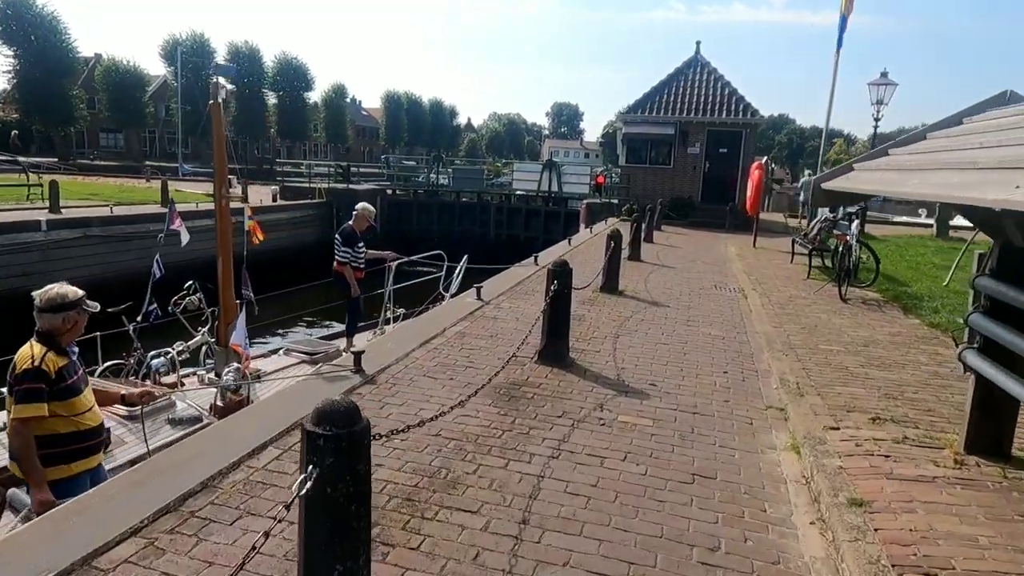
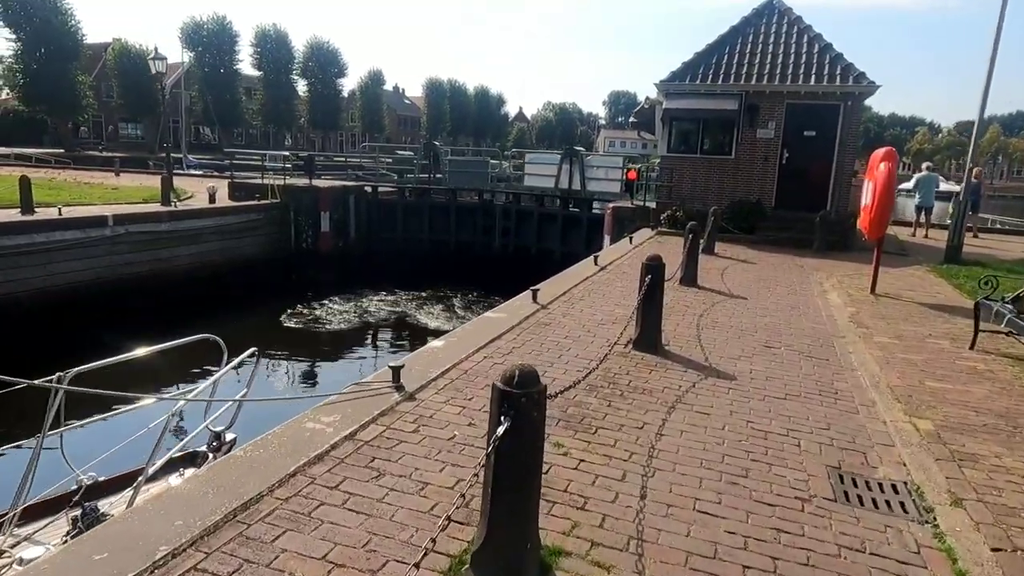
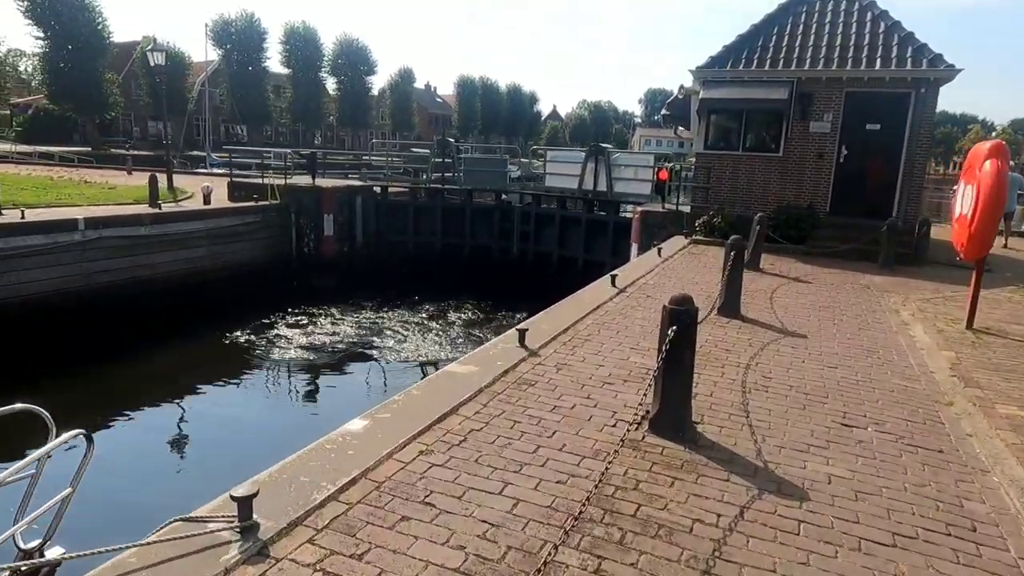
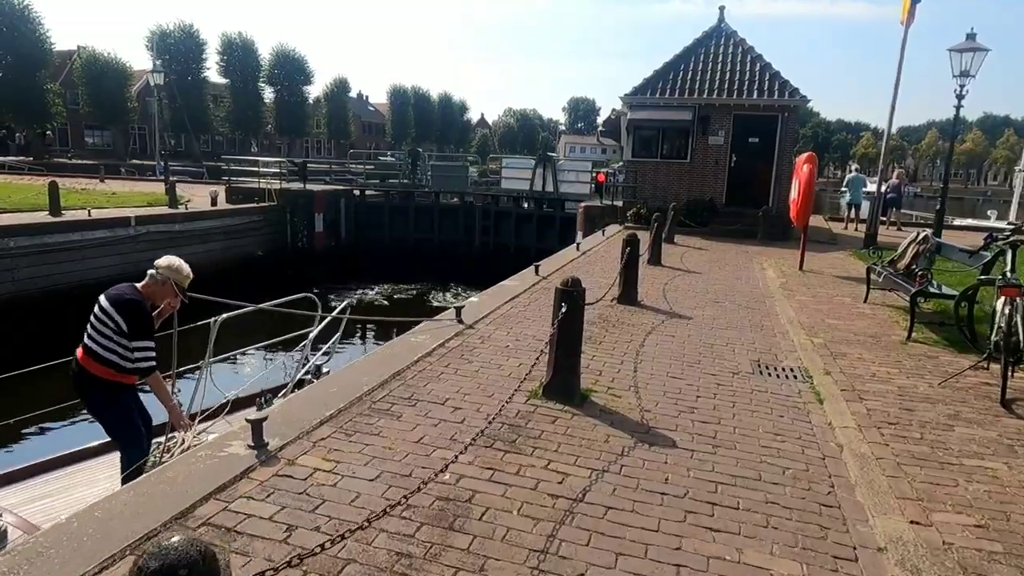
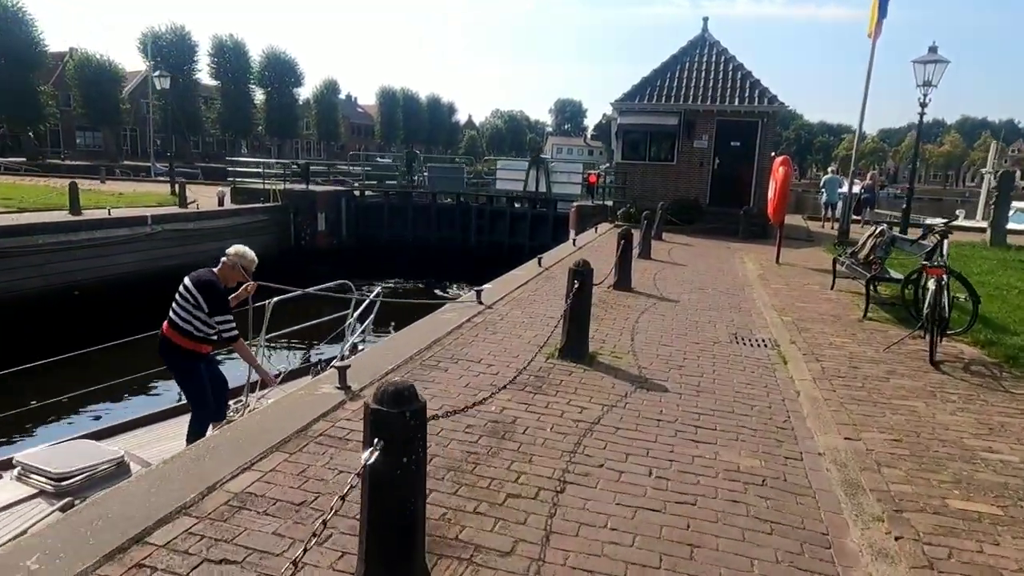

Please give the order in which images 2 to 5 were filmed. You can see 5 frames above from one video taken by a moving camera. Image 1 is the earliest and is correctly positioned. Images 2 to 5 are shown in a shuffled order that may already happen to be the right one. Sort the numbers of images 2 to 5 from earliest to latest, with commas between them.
5, 4, 2, 3
